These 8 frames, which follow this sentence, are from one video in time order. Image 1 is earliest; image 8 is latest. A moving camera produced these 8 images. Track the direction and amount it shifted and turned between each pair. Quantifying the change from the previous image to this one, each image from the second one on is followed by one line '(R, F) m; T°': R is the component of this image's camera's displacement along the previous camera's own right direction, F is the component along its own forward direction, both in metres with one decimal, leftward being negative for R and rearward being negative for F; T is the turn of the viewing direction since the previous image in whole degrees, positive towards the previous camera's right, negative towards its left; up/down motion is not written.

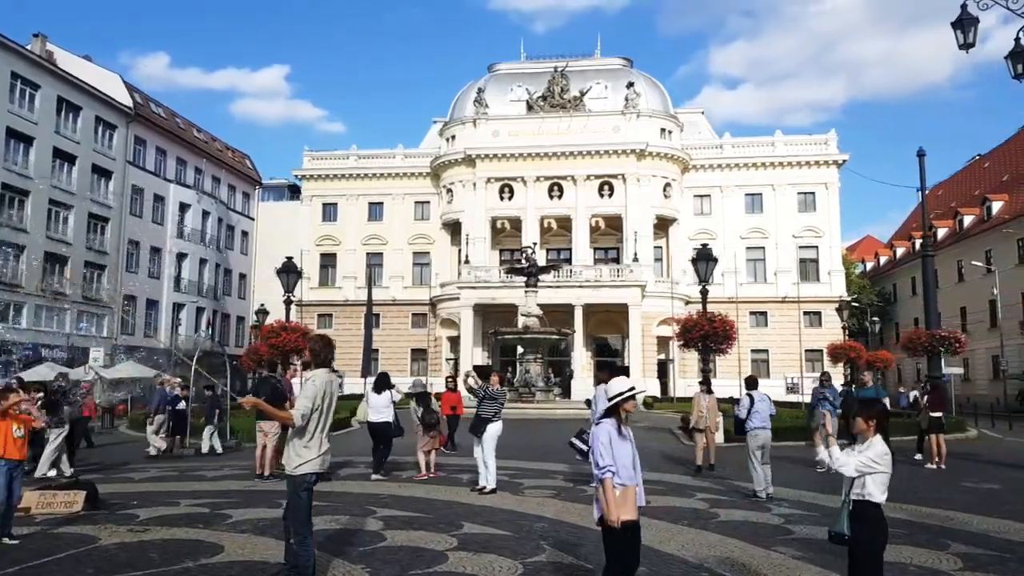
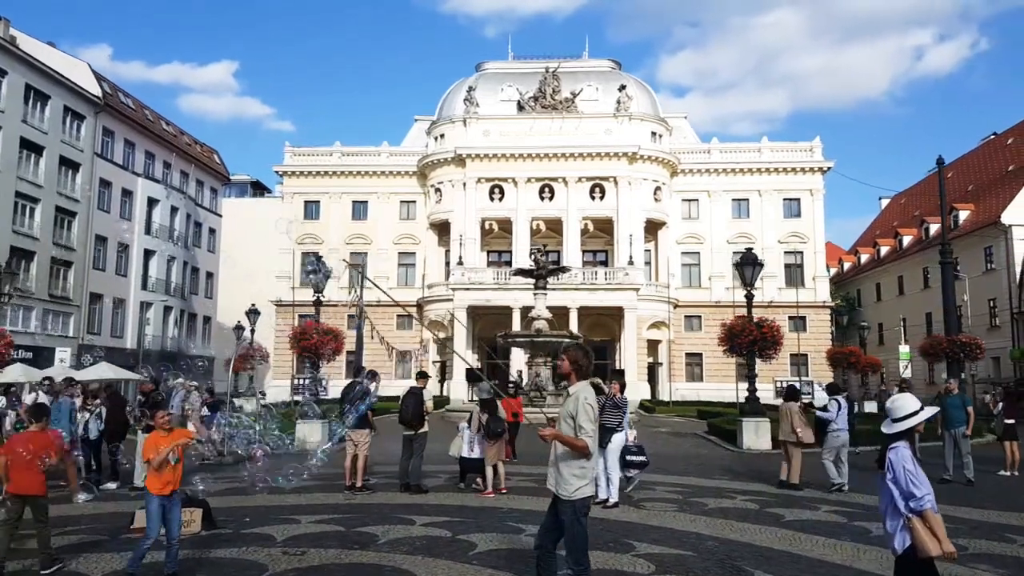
(-1.9, +0.5) m; +3°
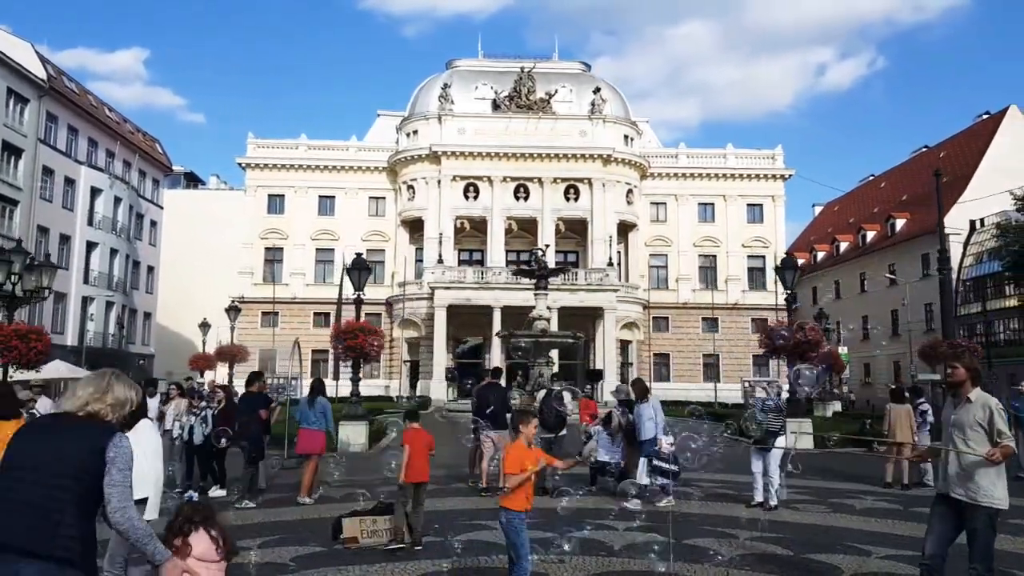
(-2.7, +0.3) m; +6°
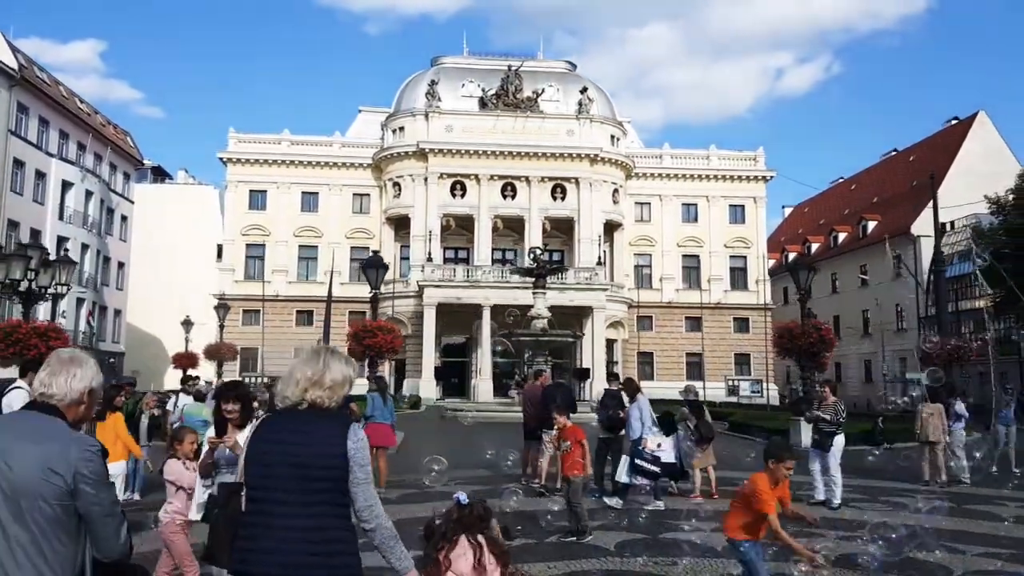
(-1.2, +0.1) m; +3°
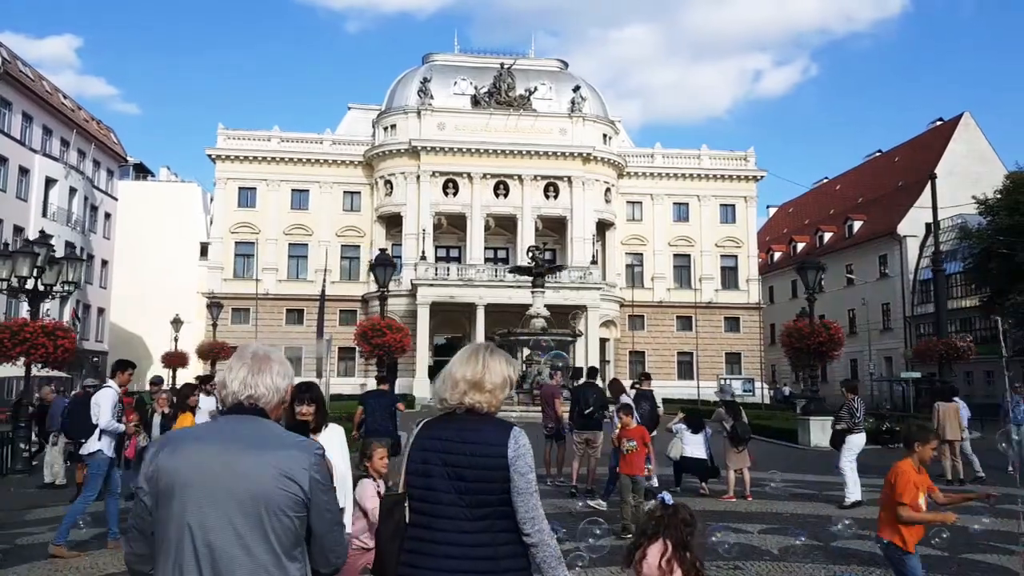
(-0.6, +0.2) m; +1°
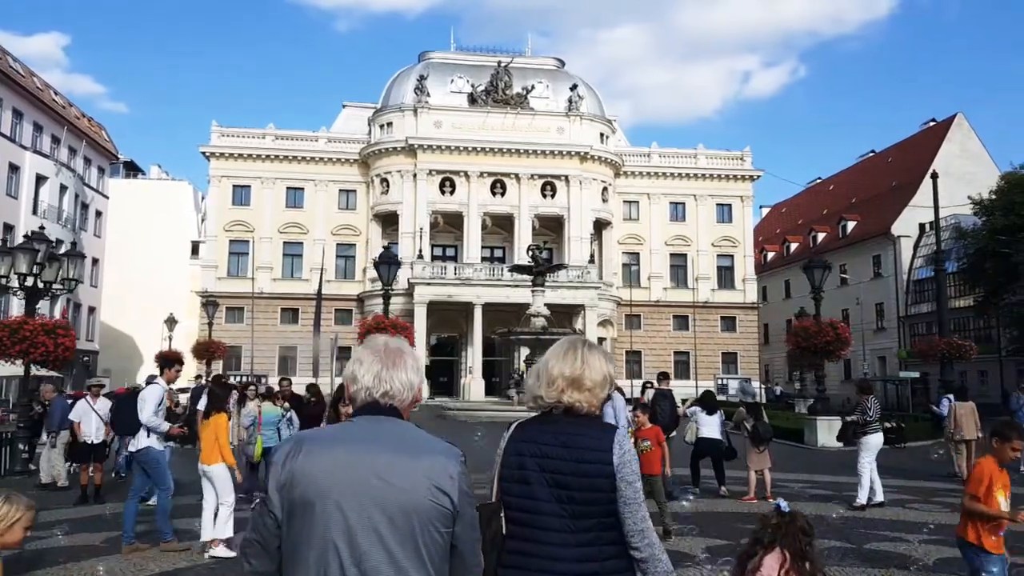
(-0.3, +0.2) m; +1°
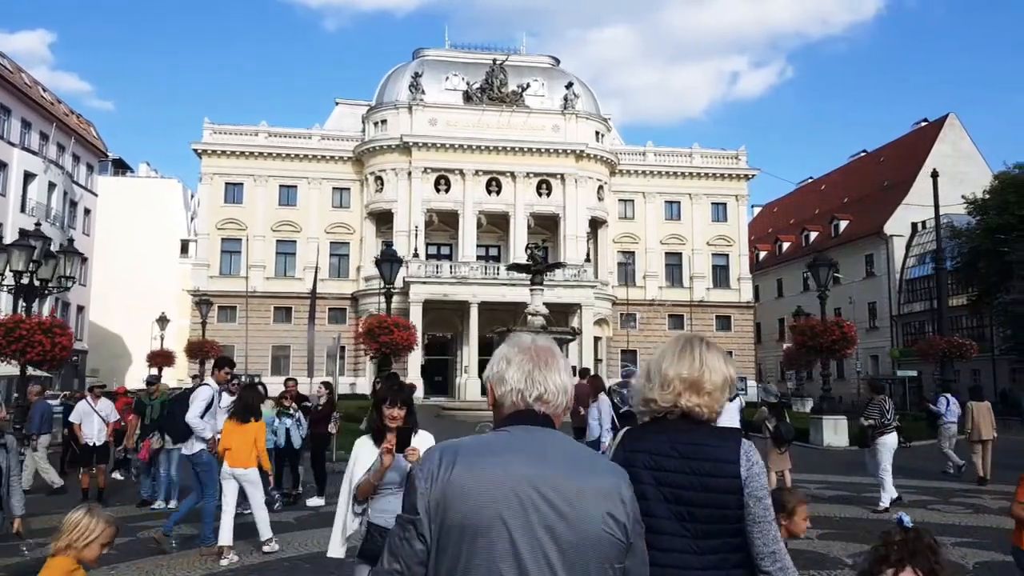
(-0.3, +0.2) m; +1°
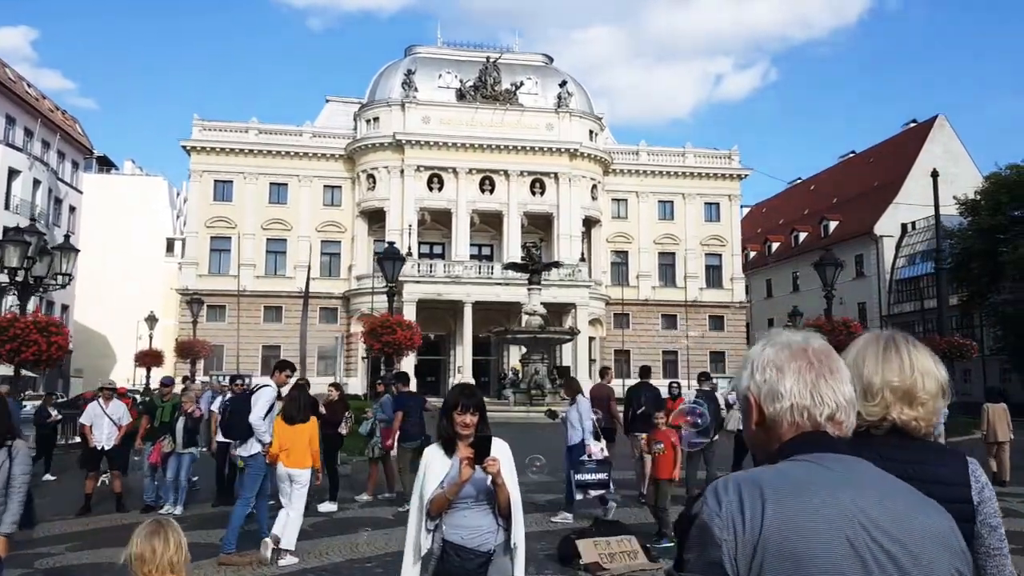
(-0.4, +0.3) m; +1°
